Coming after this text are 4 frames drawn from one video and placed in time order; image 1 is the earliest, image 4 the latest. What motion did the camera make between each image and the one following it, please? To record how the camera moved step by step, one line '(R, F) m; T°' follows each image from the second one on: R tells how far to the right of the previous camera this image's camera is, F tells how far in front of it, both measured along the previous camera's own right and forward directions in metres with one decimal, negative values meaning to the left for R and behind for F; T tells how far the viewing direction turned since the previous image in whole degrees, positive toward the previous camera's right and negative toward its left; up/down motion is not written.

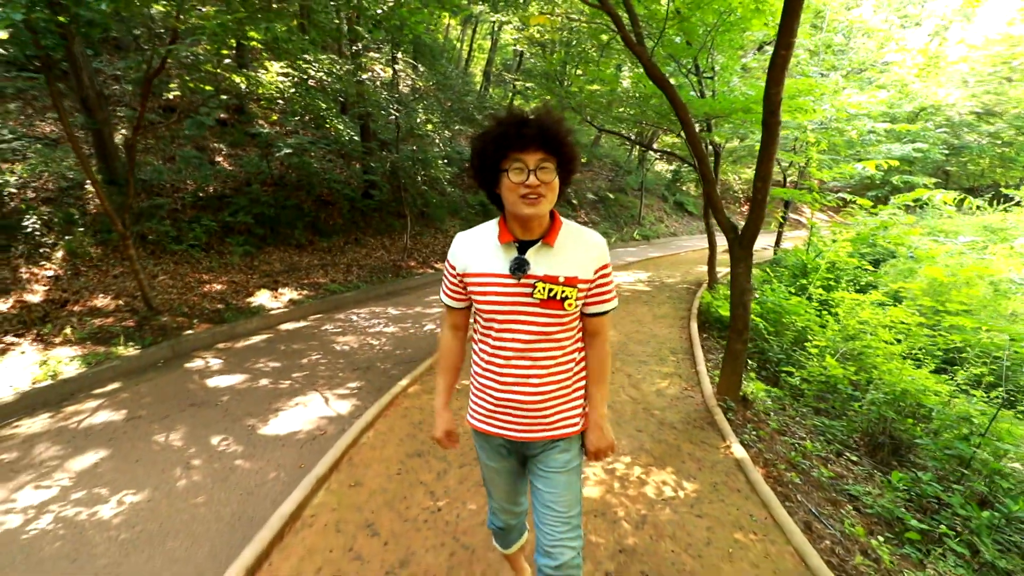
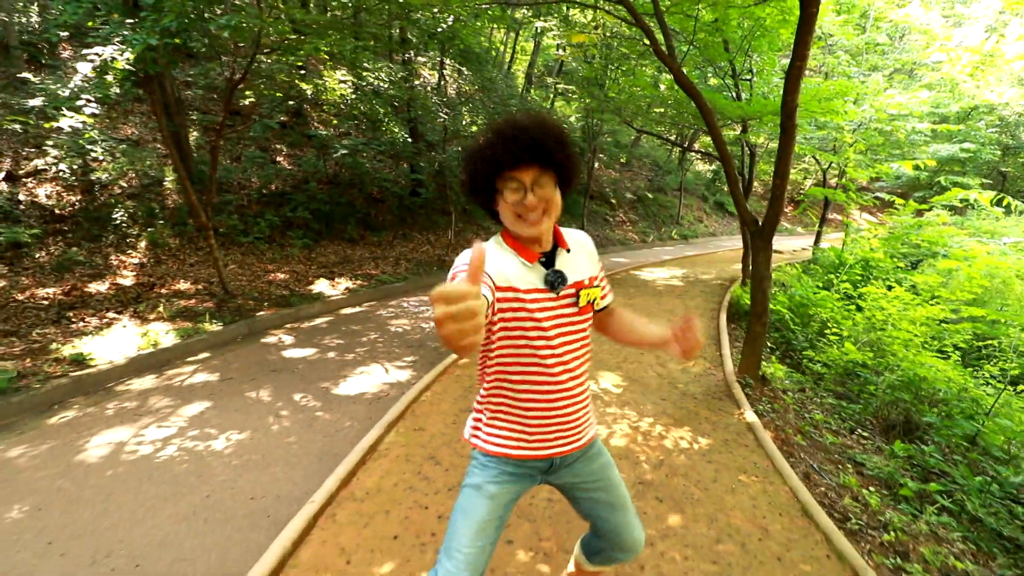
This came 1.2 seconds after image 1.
(0.0, -0.5) m; -4°
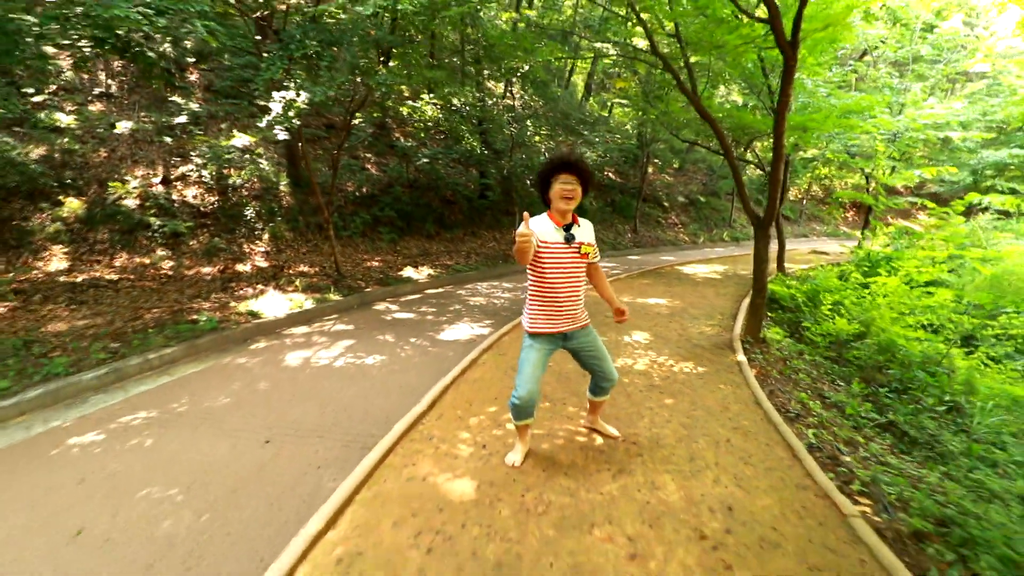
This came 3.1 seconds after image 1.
(0.0, -1.5) m; -6°
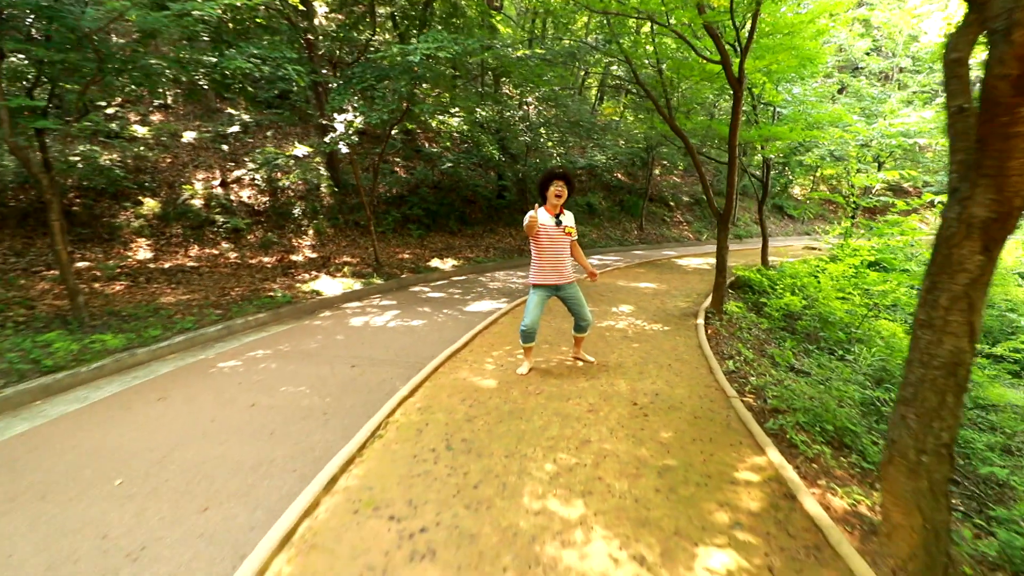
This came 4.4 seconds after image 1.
(+0.1, -1.5) m; -2°
